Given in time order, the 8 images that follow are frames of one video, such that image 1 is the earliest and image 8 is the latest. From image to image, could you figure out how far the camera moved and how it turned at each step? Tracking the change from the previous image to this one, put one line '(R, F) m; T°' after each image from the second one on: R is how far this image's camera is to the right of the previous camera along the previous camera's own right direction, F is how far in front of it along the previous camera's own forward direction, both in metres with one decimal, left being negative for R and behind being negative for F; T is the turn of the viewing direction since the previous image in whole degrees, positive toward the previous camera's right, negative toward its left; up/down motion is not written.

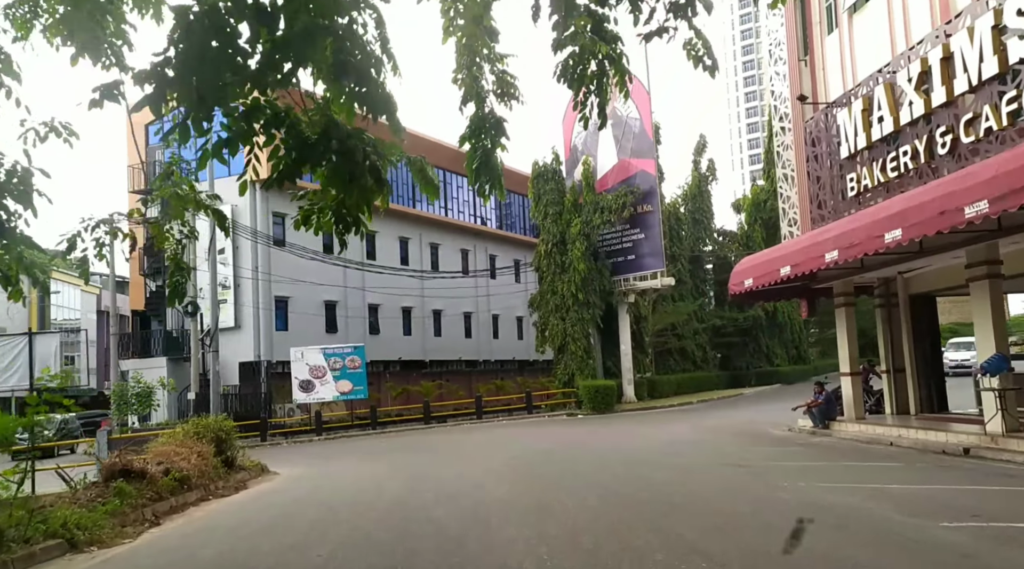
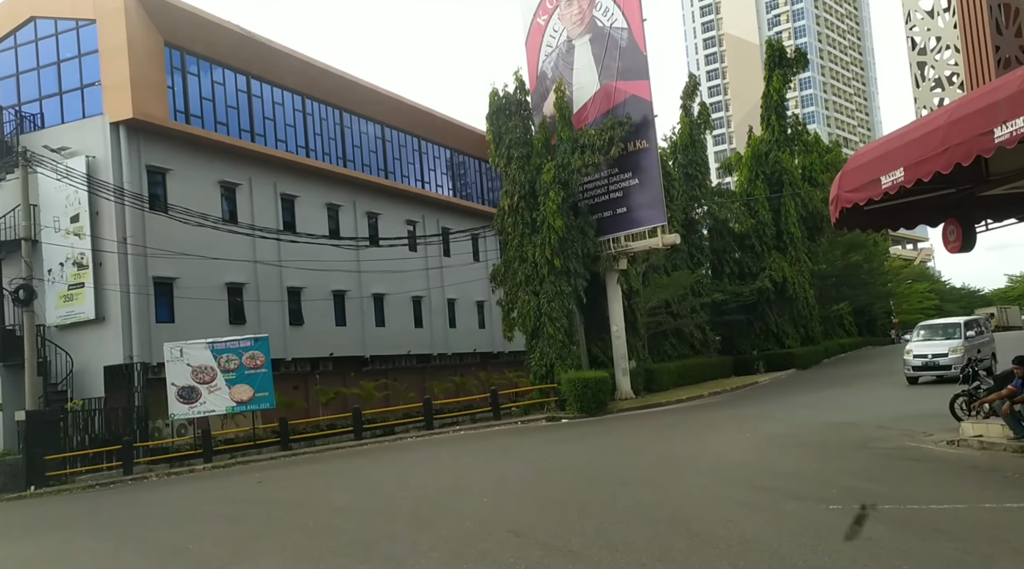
(+0.2, +8.5) m; +3°
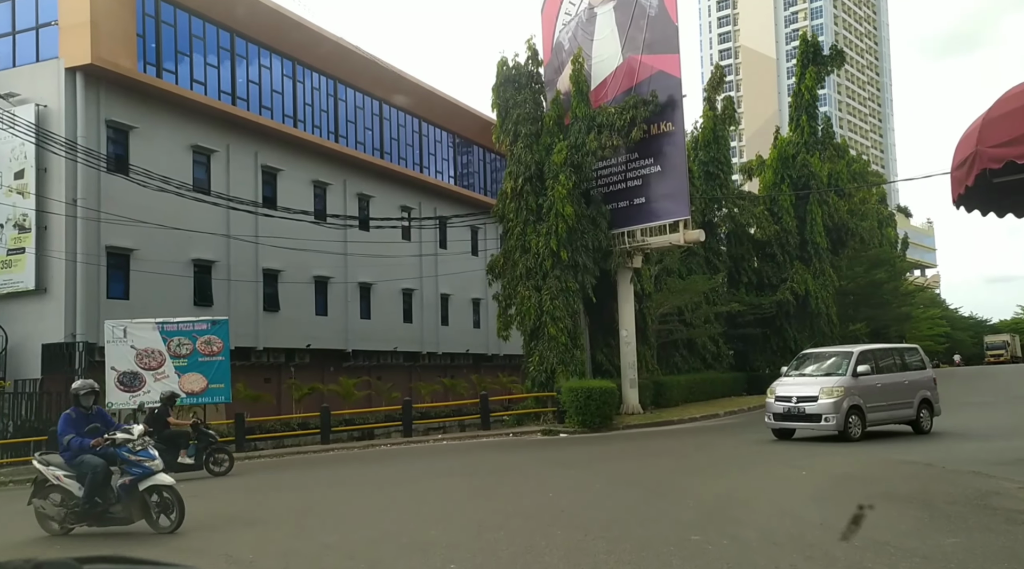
(0.0, +3.2) m; 0°
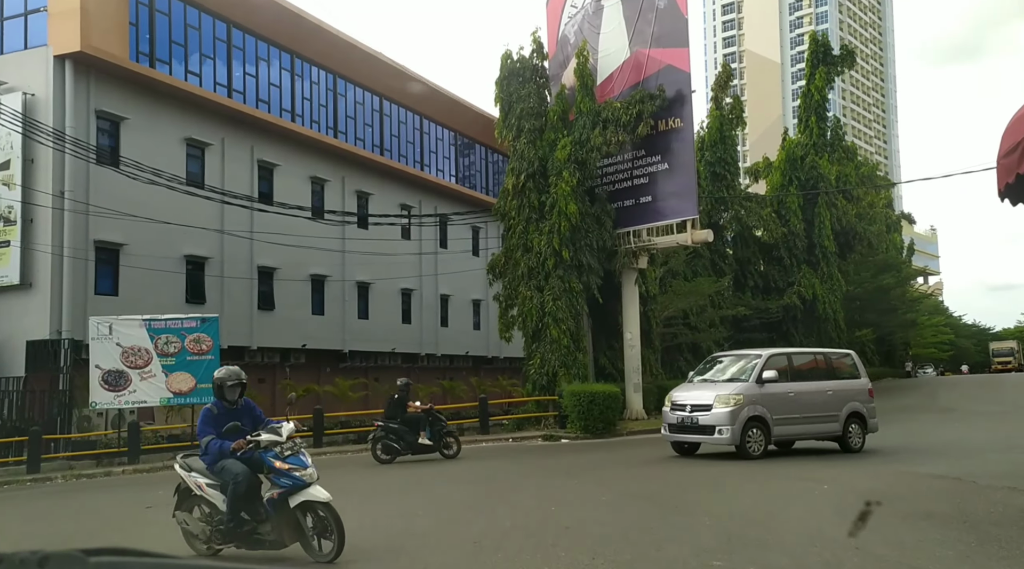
(0.0, +0.8) m; 0°
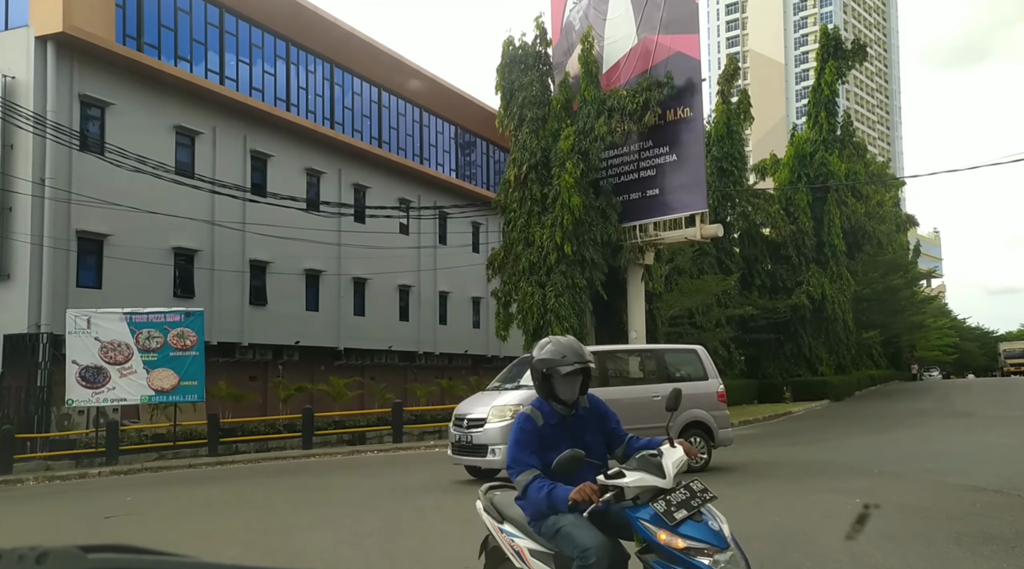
(0.0, +1.0) m; 0°
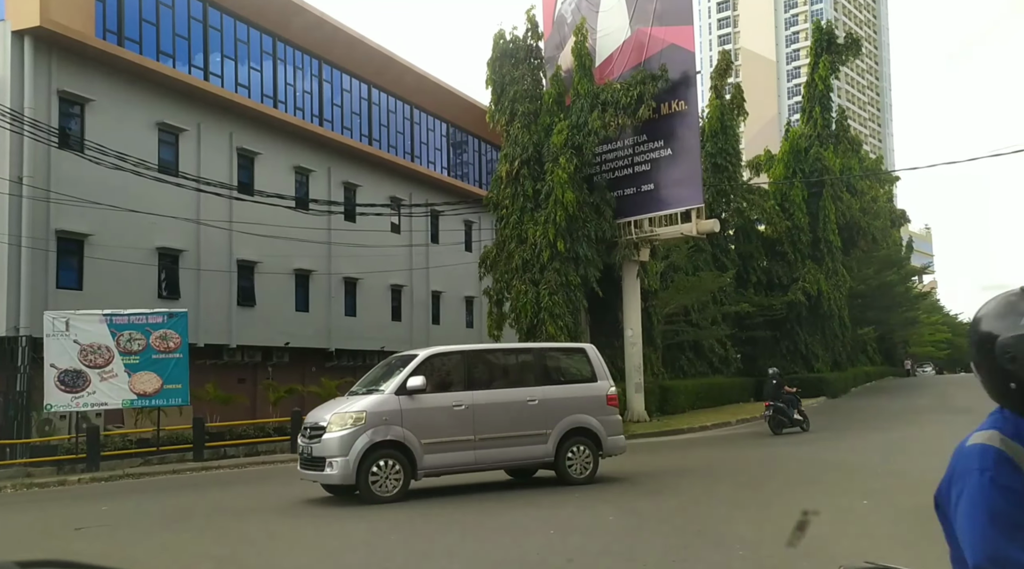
(0.0, +0.5) m; 0°
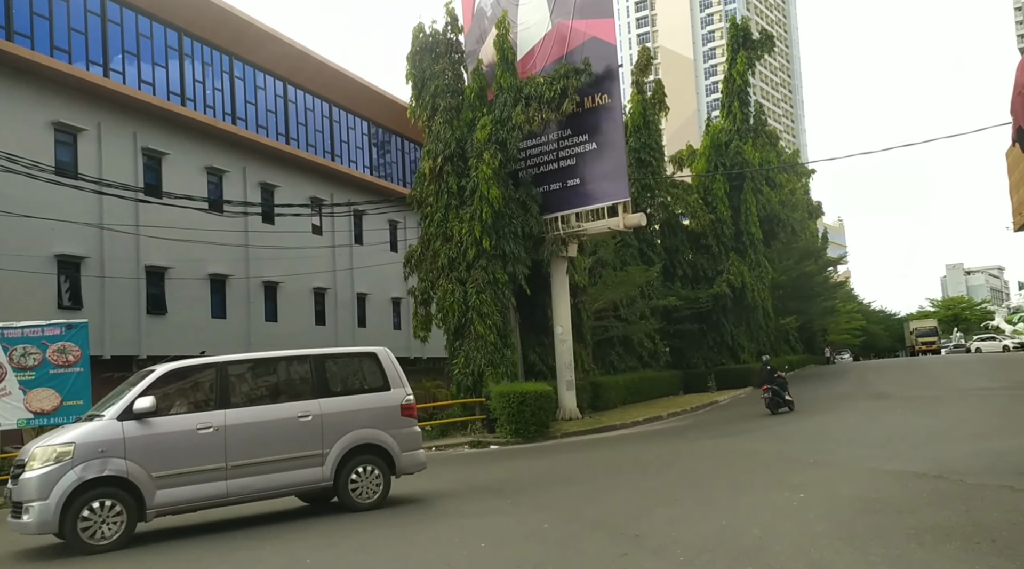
(0.0, +0.5) m; +5°
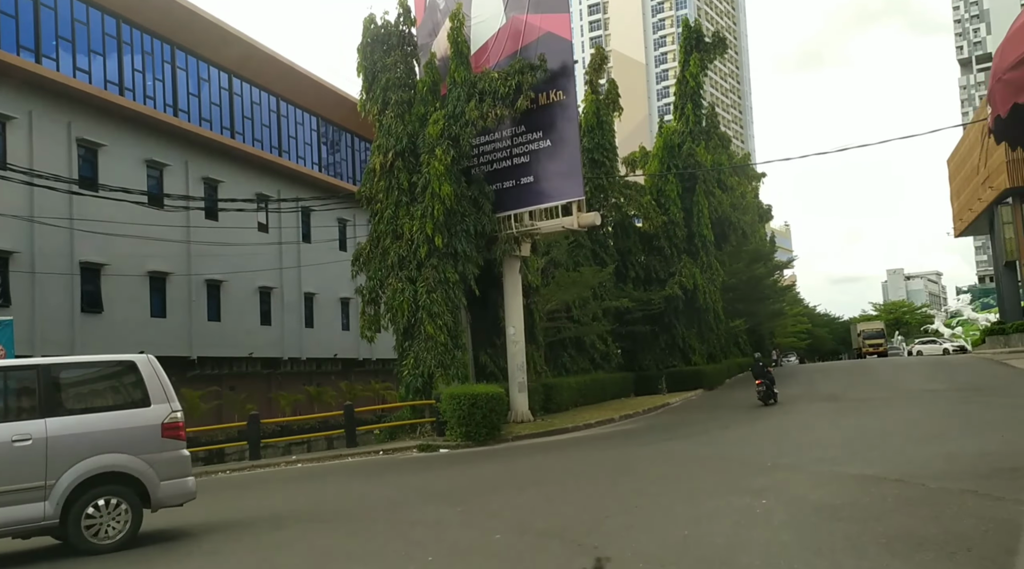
(0.0, +0.5) m; +3°
